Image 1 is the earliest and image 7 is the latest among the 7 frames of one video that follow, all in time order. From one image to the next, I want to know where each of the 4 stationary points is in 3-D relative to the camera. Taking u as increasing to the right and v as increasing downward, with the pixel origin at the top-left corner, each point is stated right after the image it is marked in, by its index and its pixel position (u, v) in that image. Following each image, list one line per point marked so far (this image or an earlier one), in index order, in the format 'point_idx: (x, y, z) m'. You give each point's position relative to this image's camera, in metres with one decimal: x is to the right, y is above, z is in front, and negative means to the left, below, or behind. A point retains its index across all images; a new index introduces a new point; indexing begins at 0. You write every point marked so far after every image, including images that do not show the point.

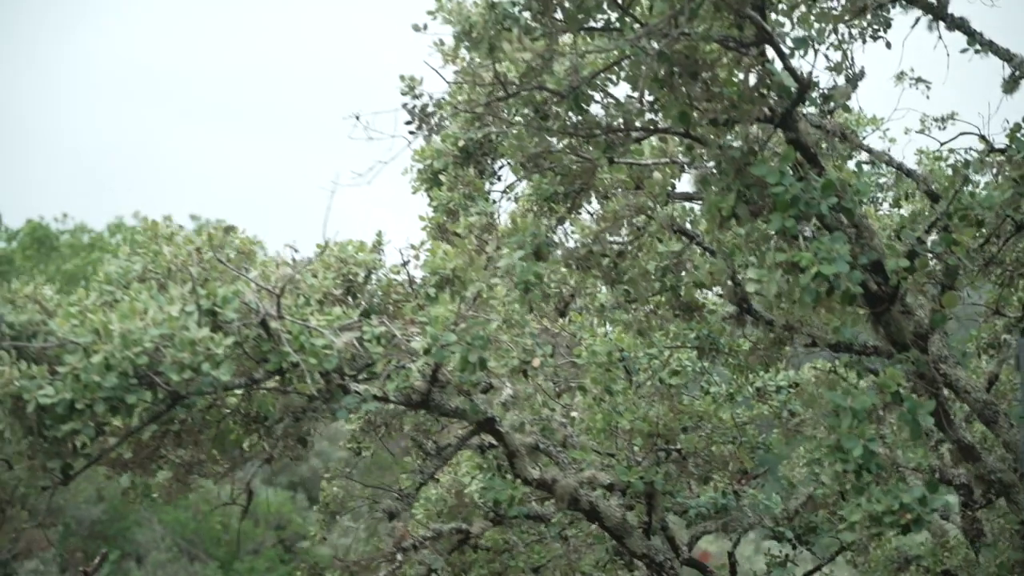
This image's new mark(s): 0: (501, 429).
0: (0.0, -0.5, +4.7) m
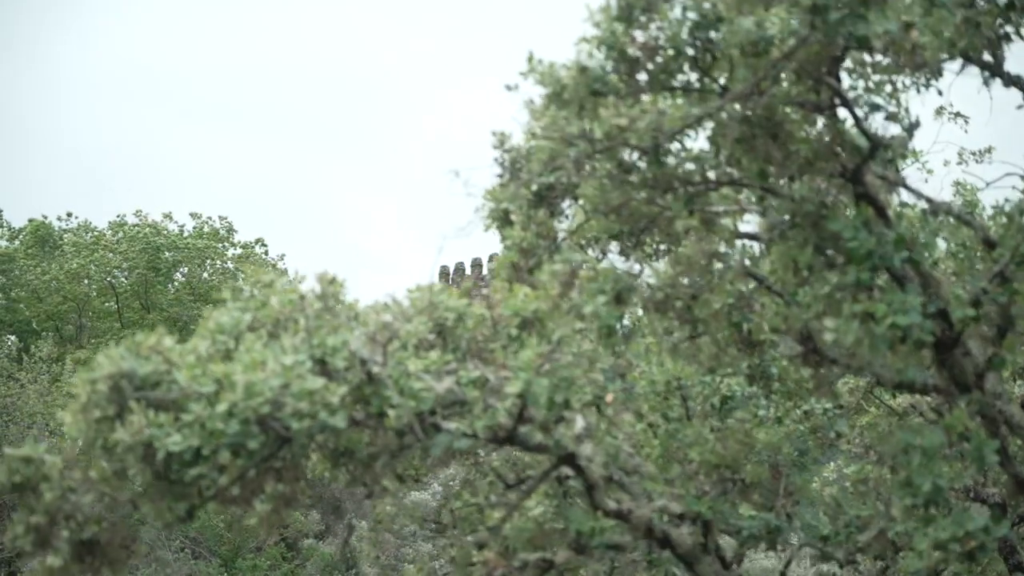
0: (+0.3, -0.7, +4.9) m
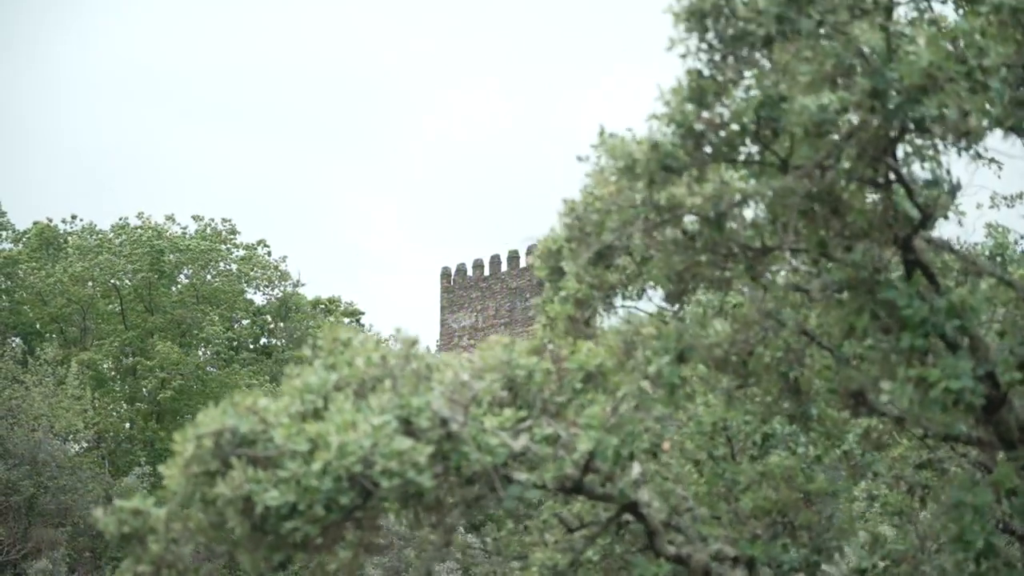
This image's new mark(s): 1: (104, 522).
0: (+0.5, -0.9, +5.2) m
1: (-1.4, -0.8, +4.4) m
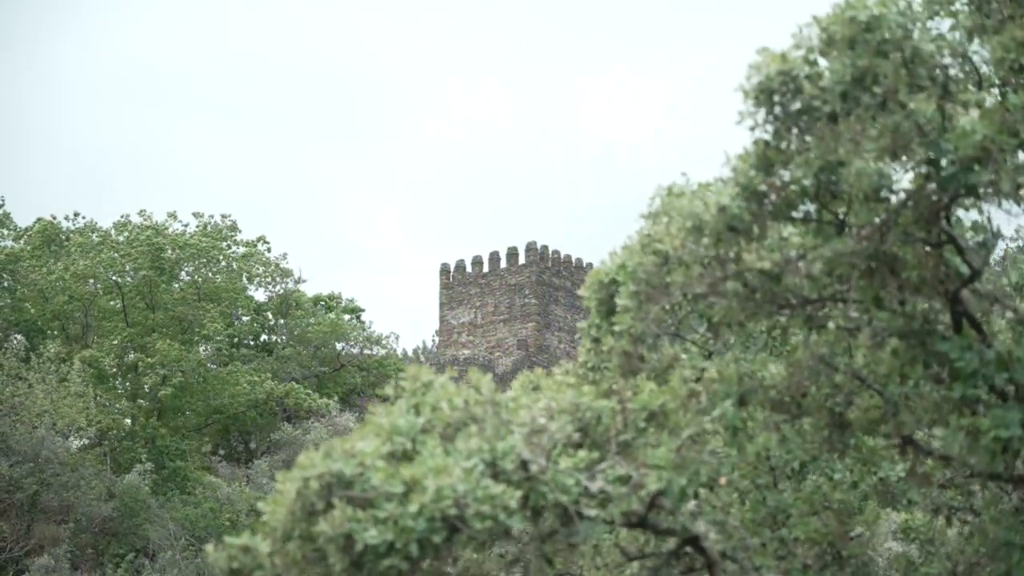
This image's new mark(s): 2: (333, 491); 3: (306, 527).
0: (+0.8, -1.1, +5.5) m
1: (-1.1, -1.0, +4.8) m
2: (-0.7, -0.7, +4.7) m
3: (-0.8, -0.9, +4.7) m
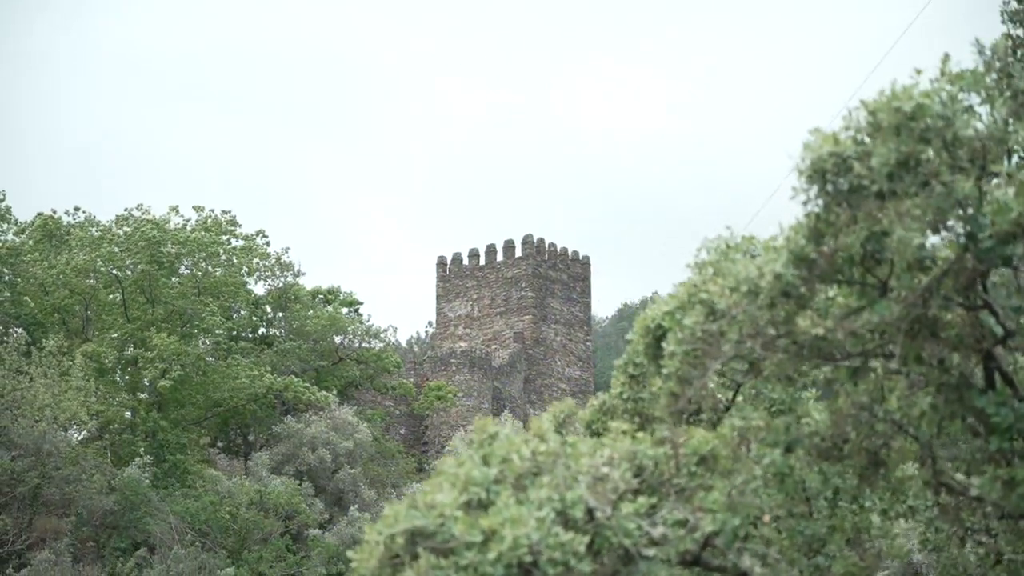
0: (+0.8, -0.9, +6.3) m
1: (-1.1, -0.8, +5.6) m
2: (-0.6, -0.6, +5.6) m
3: (-0.7, -0.7, +5.6) m
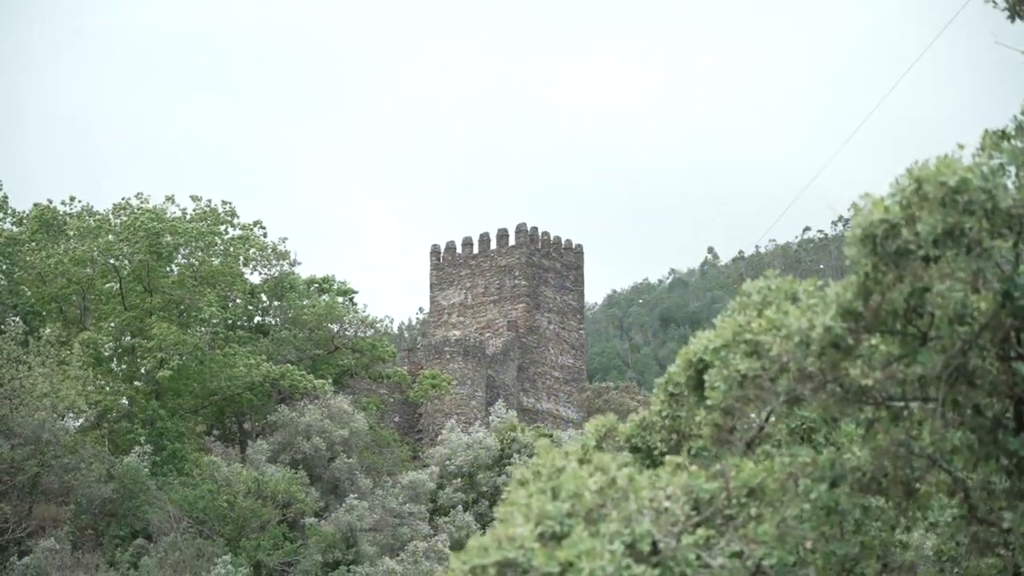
0: (+1.2, -1.2, +7.0) m
1: (-0.7, -1.1, +6.2) m
2: (-0.3, -0.8, +6.2) m
3: (-0.3, -1.0, +6.2) m
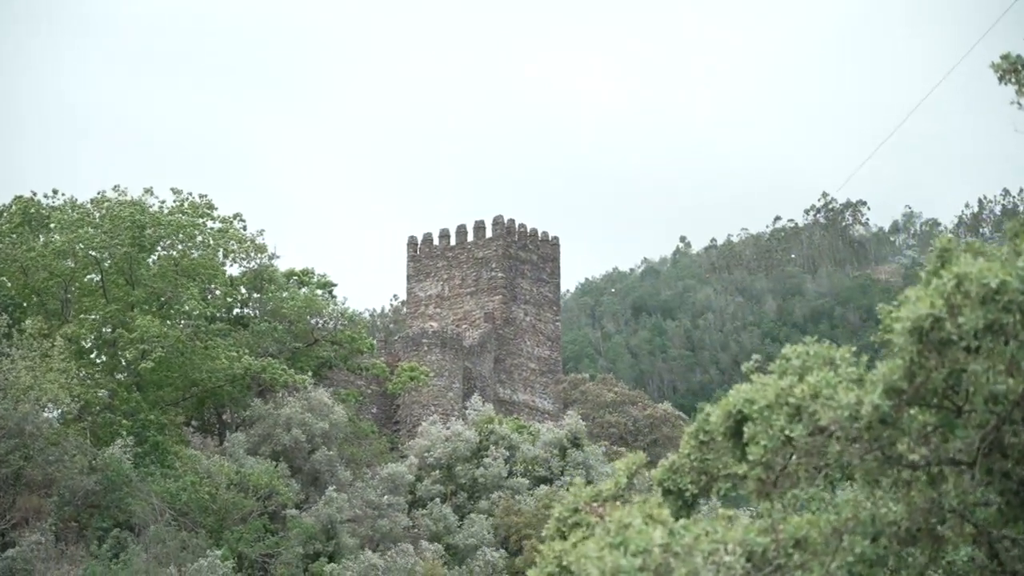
0: (+1.7, -1.5, +8.0) m
1: (-0.2, -1.4, +7.2) m
2: (+0.3, -1.2, +7.2) m
3: (+0.2, -1.3, +7.2) m
